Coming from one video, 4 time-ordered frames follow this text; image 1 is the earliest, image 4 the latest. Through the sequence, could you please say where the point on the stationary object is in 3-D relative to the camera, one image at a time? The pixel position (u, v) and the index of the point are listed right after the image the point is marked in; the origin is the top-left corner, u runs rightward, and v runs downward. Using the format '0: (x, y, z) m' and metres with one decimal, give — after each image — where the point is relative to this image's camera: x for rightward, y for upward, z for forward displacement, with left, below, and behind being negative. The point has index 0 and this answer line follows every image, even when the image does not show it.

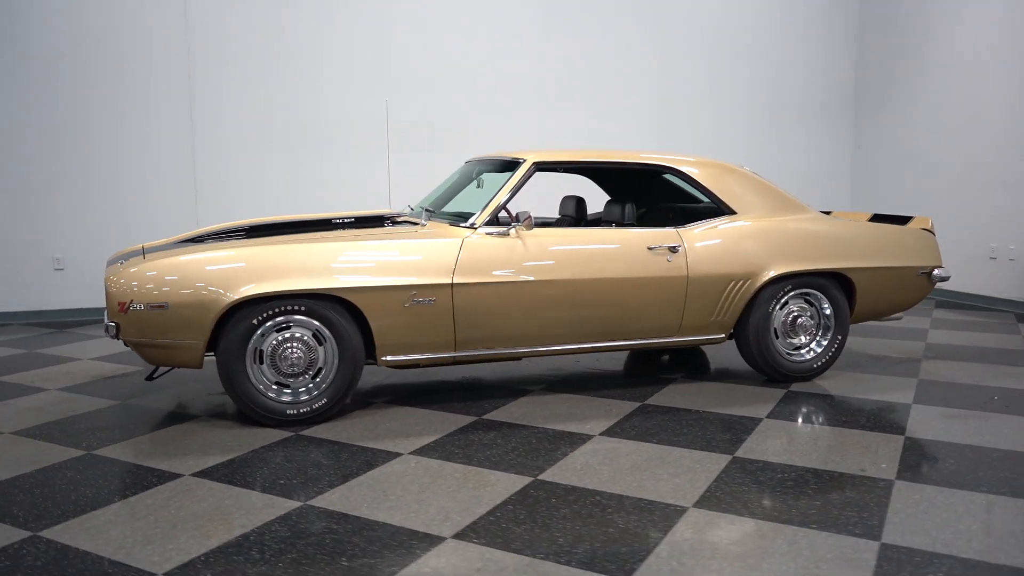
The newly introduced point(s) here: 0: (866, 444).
0: (+1.5, -0.7, +3.3) m
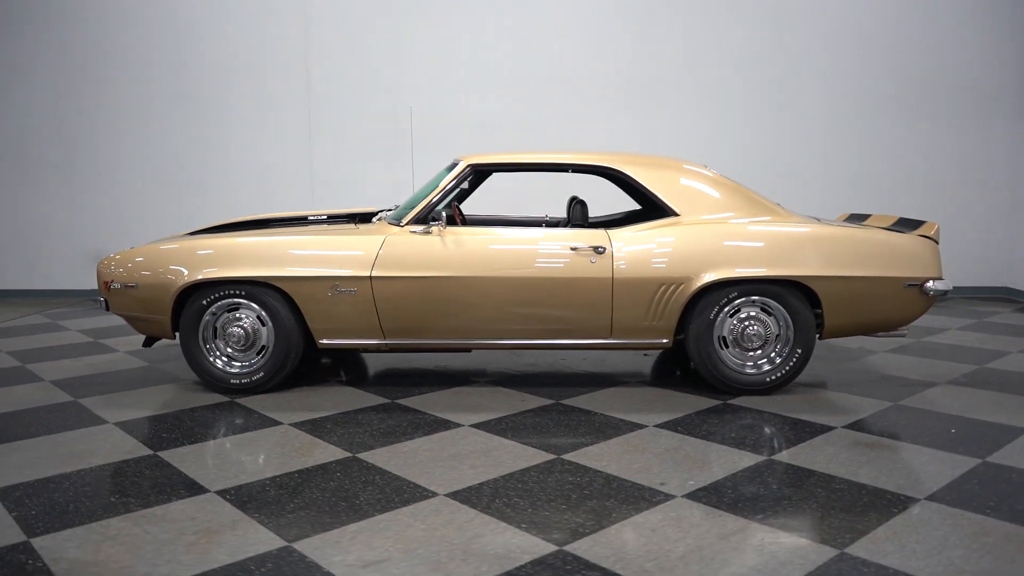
0: (+0.8, -0.7, +3.2) m
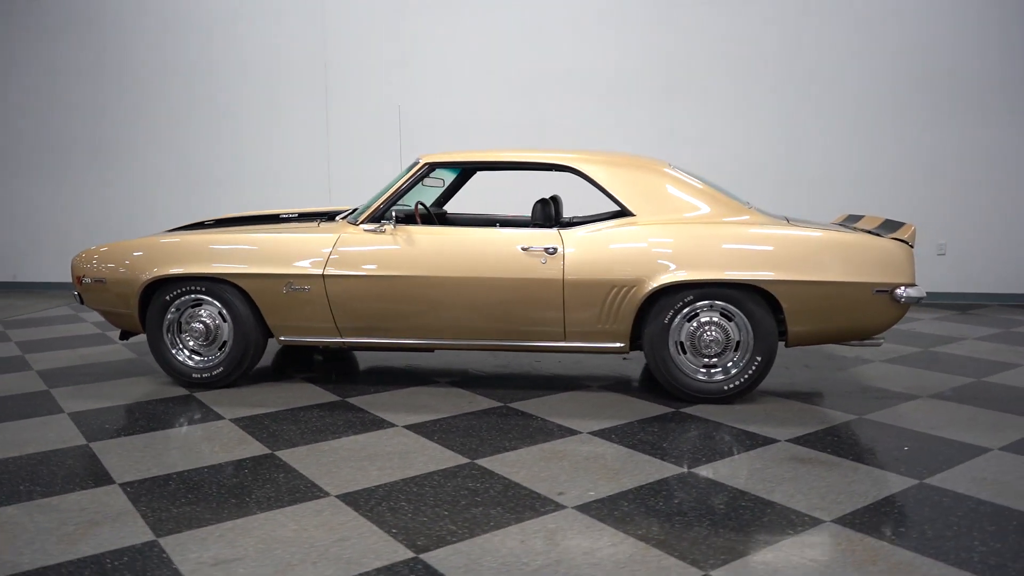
0: (+0.5, -0.7, +3.0) m
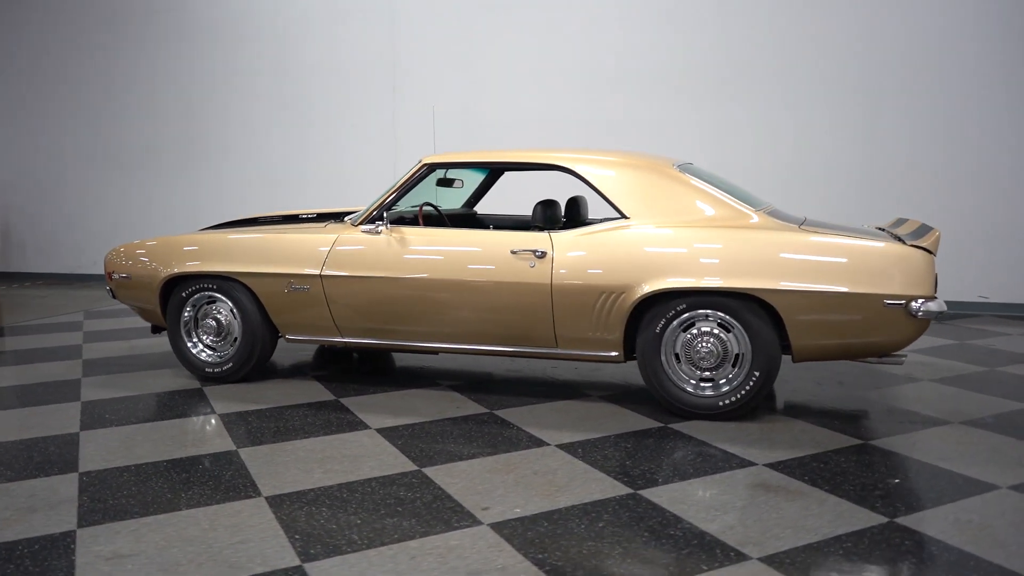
0: (+0.2, -0.7, +2.9) m
